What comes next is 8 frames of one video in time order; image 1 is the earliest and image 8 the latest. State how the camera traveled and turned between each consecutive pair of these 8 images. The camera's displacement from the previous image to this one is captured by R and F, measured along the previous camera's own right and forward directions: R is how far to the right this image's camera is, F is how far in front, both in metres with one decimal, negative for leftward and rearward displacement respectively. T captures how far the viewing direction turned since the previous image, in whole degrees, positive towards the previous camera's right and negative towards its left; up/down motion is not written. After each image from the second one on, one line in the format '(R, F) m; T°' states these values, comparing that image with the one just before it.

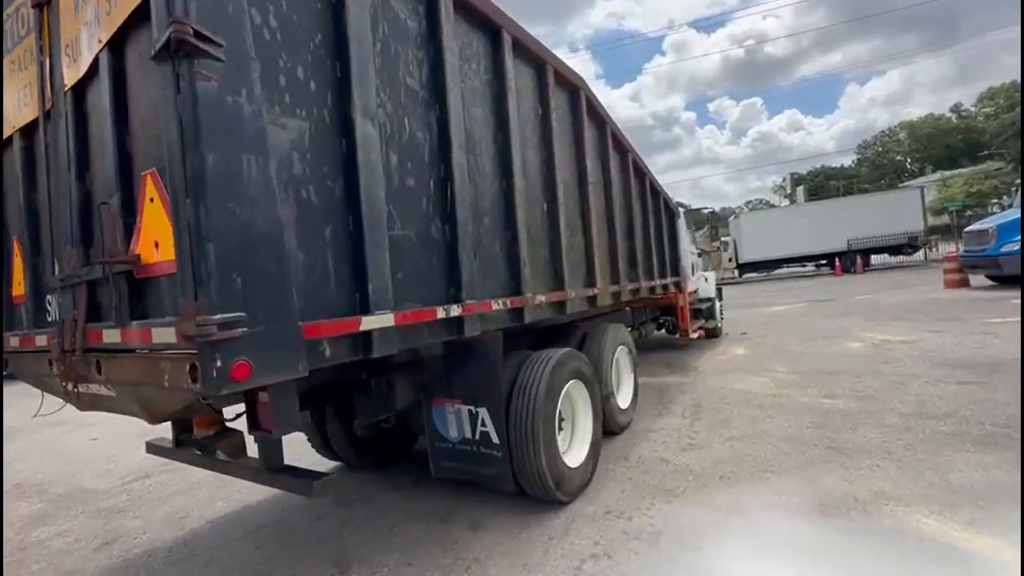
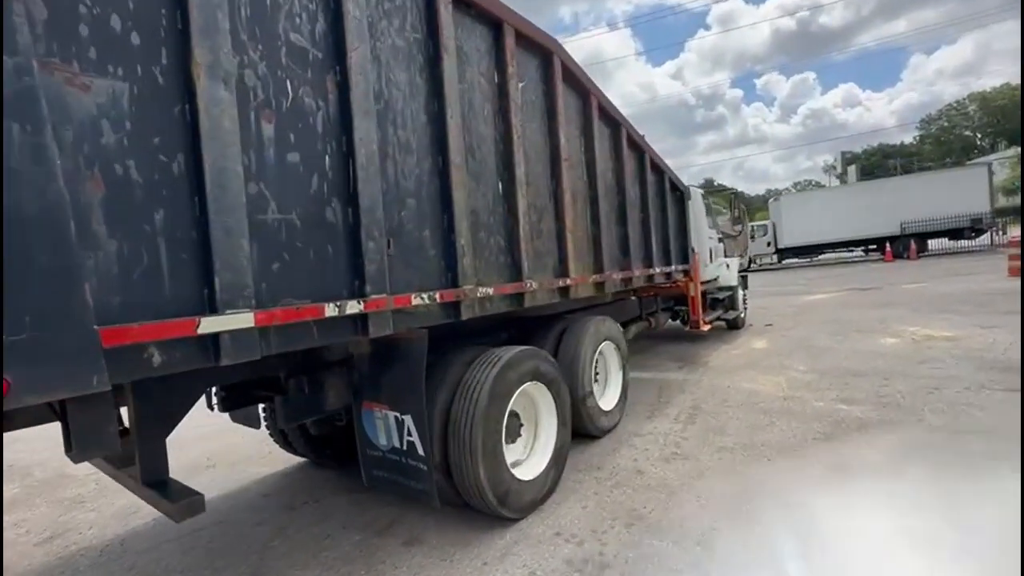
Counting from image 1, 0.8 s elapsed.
(+0.6, +0.4) m; -4°
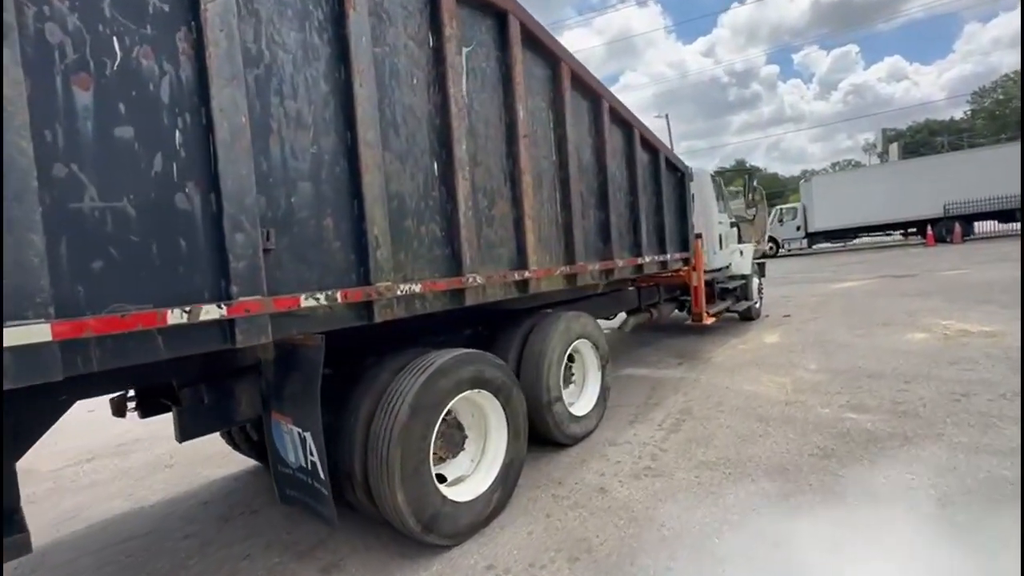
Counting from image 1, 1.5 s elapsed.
(+0.6, +0.4) m; -3°
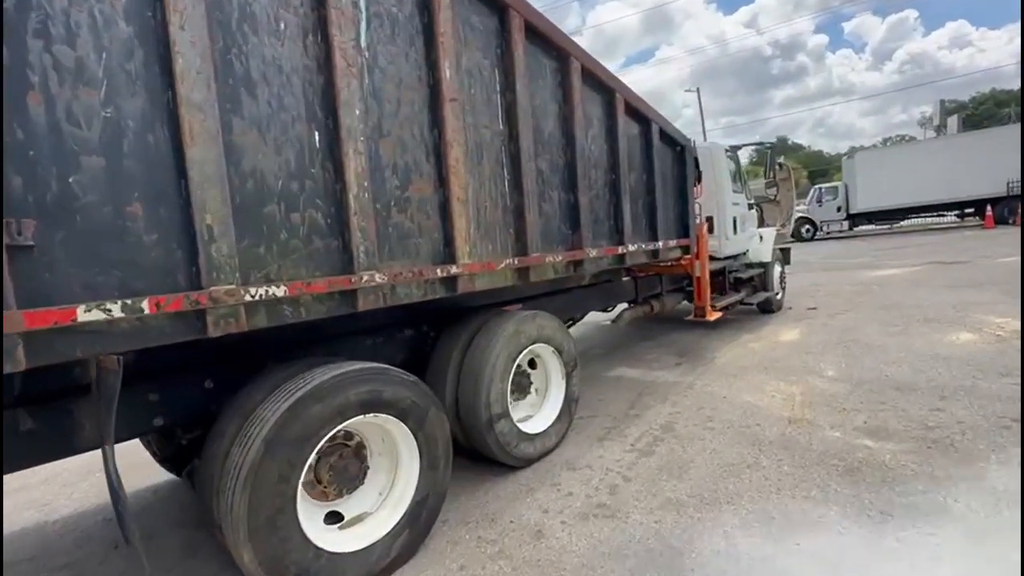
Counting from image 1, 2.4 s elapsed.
(+0.7, +0.7) m; -4°
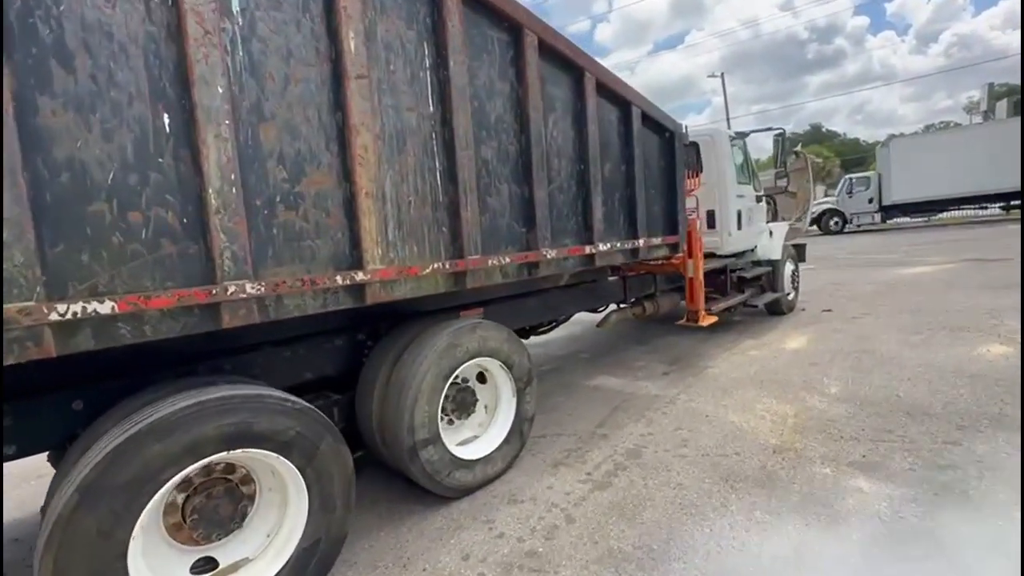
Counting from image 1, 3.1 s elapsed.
(+0.6, +0.5) m; -3°
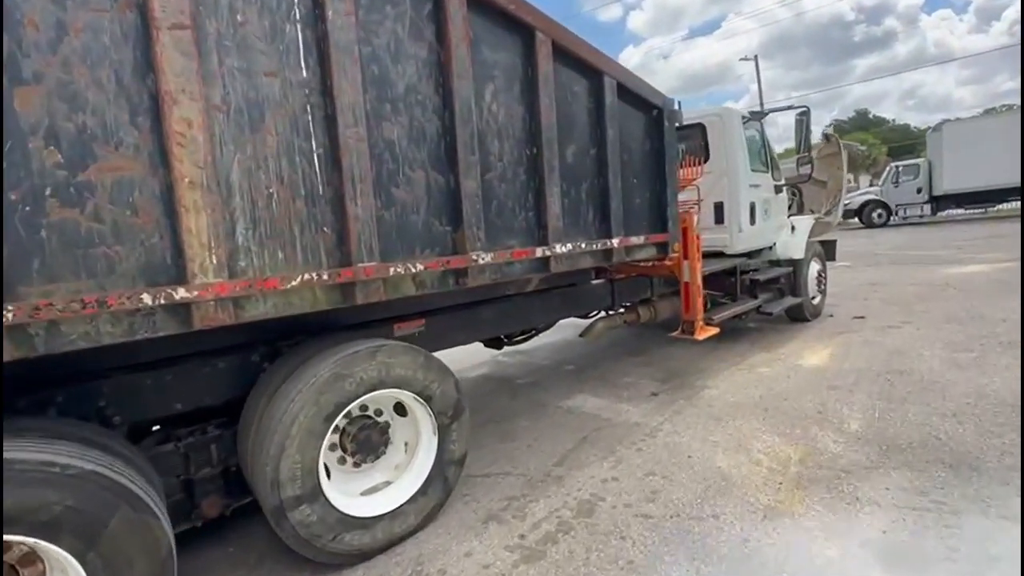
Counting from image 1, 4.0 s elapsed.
(+0.6, +0.7) m; -4°
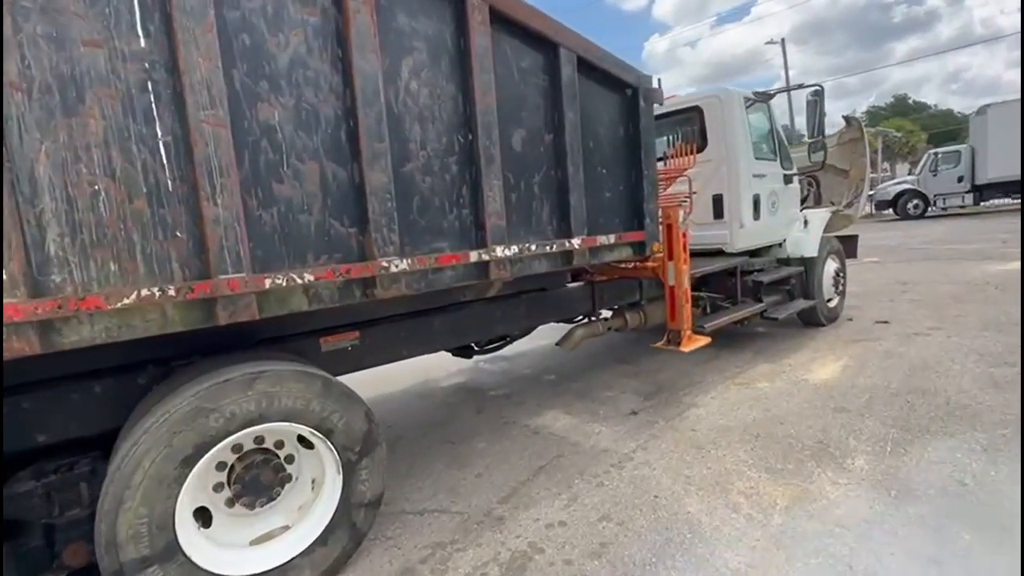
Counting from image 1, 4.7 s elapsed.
(+0.5, +0.5) m; -3°
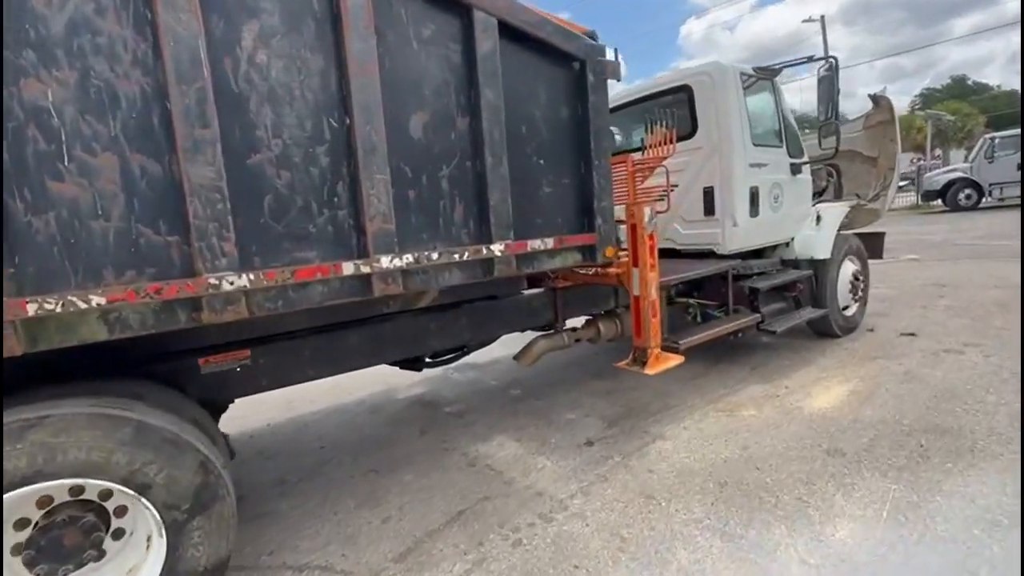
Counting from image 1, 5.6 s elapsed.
(+0.7, +0.6) m; -4°
